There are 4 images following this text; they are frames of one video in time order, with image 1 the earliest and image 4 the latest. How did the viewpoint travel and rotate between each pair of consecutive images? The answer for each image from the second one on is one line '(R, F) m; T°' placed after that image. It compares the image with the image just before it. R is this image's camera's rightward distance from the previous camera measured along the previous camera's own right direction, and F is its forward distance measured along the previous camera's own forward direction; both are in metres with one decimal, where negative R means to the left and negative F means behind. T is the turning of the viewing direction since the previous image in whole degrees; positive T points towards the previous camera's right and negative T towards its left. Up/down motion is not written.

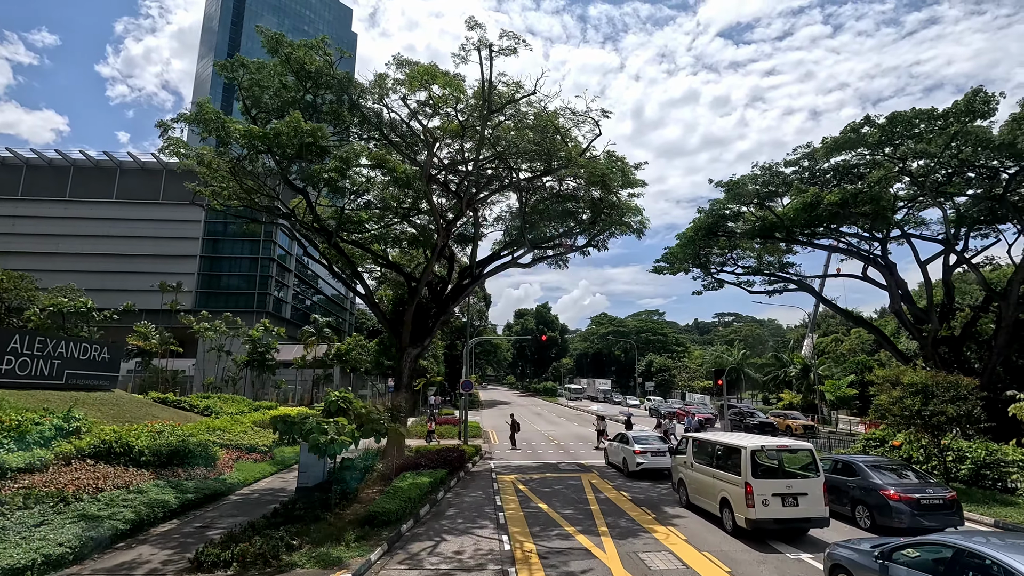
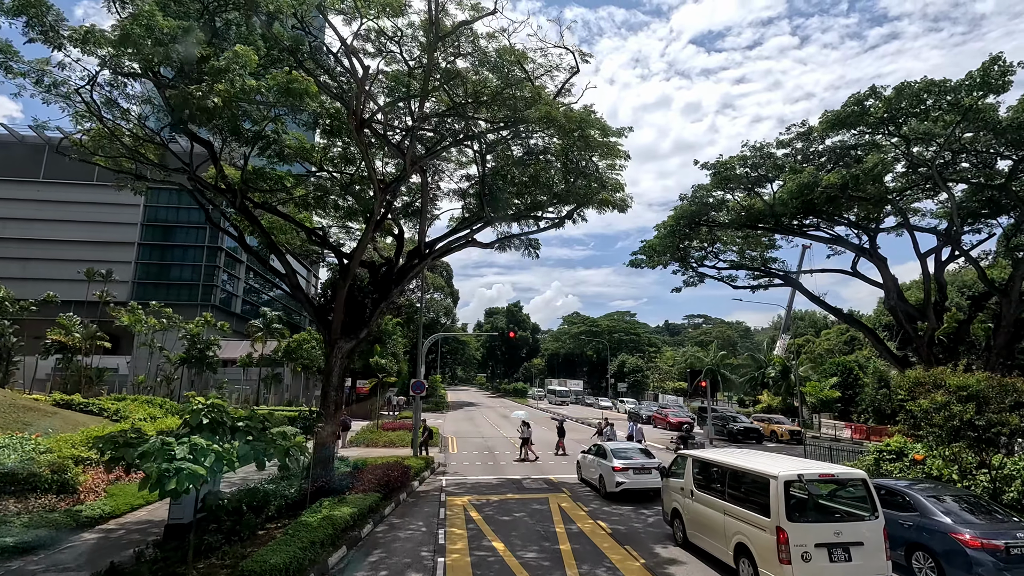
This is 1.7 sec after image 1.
(+0.4, +3.0) m; +3°
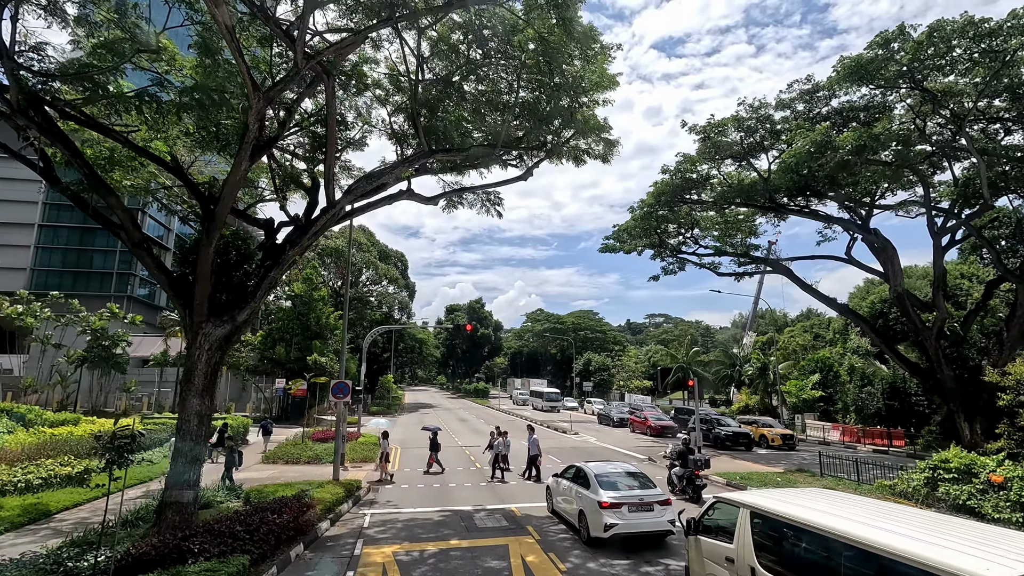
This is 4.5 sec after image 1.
(+0.3, +4.1) m; +4°
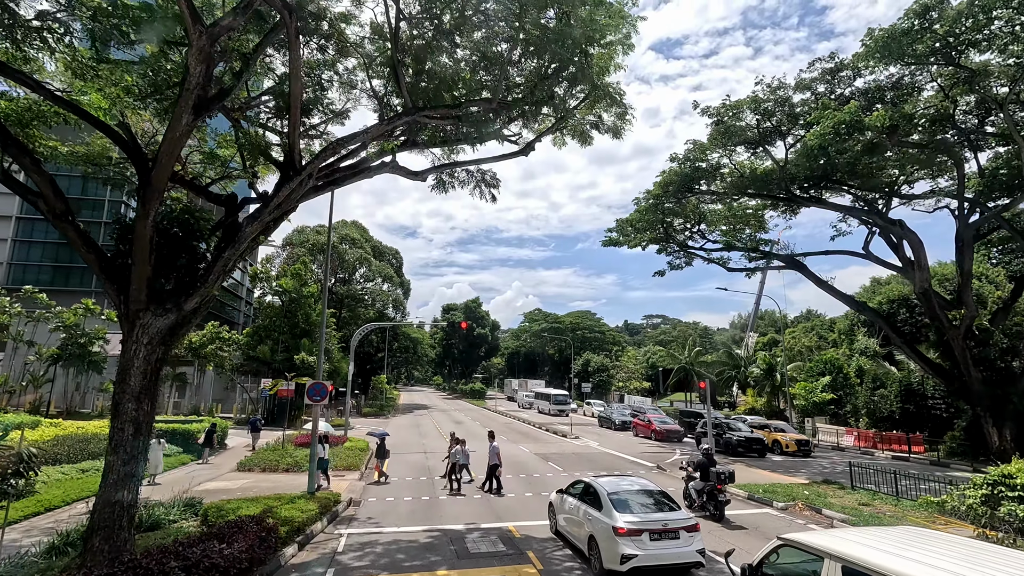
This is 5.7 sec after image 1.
(0.0, +1.6) m; 0°
